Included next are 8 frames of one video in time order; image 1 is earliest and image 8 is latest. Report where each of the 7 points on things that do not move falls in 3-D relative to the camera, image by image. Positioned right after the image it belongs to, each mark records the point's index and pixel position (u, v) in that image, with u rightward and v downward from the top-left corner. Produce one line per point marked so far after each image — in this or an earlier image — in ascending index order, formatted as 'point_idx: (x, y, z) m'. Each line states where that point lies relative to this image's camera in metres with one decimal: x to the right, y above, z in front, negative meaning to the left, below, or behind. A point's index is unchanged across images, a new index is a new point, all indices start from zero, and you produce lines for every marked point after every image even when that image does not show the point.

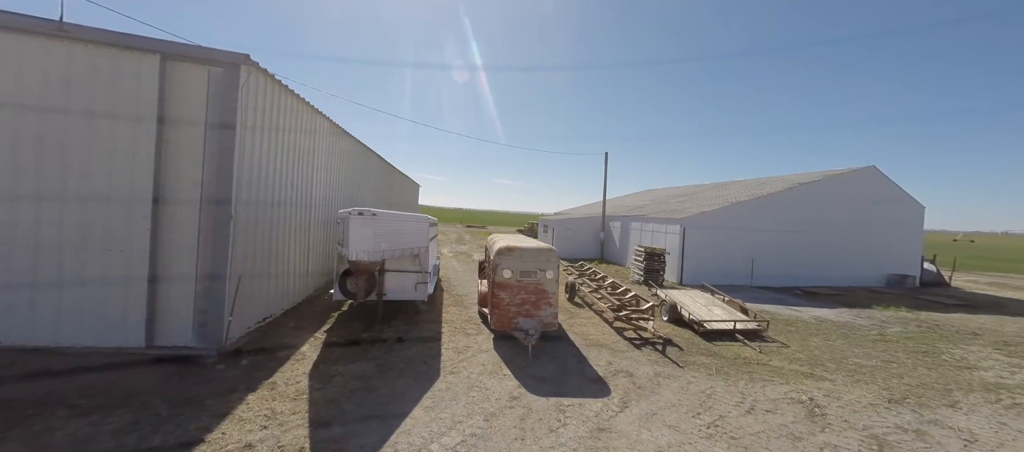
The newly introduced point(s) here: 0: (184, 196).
0: (-5.6, +0.5, +6.0) m
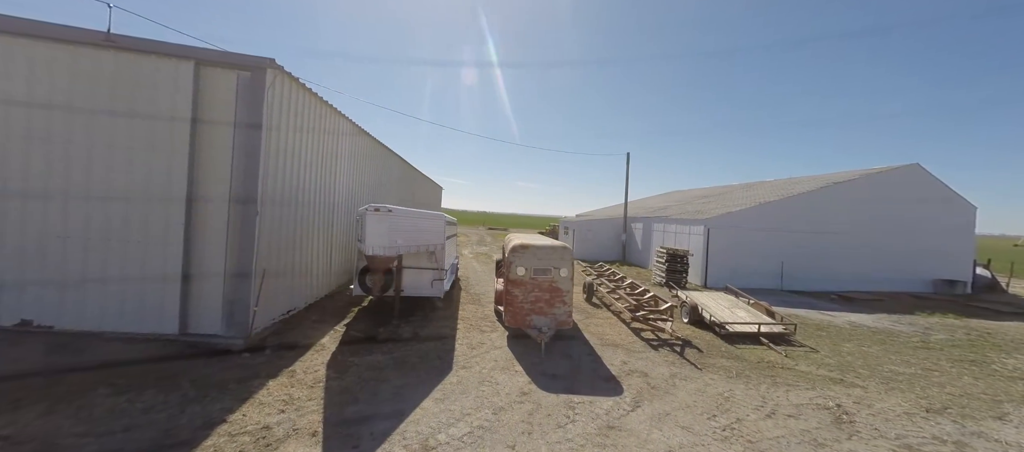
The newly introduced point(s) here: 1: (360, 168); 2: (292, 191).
0: (-5.4, +0.6, +6.4) m
1: (-5.1, +2.0, +12.0) m
2: (-4.8, +0.7, +7.7) m
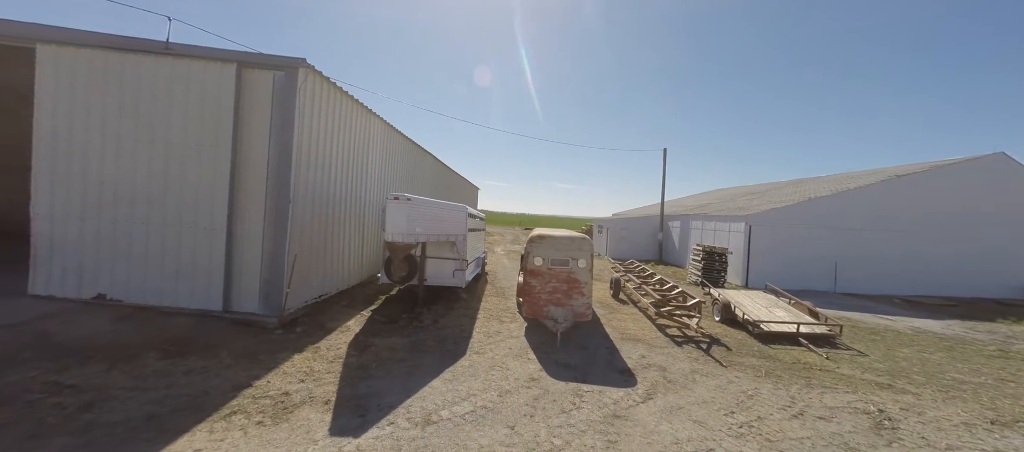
0: (-5.1, +0.9, +7.0) m
1: (-4.2, +2.2, +12.6) m
2: (-4.4, +1.0, +8.3) m
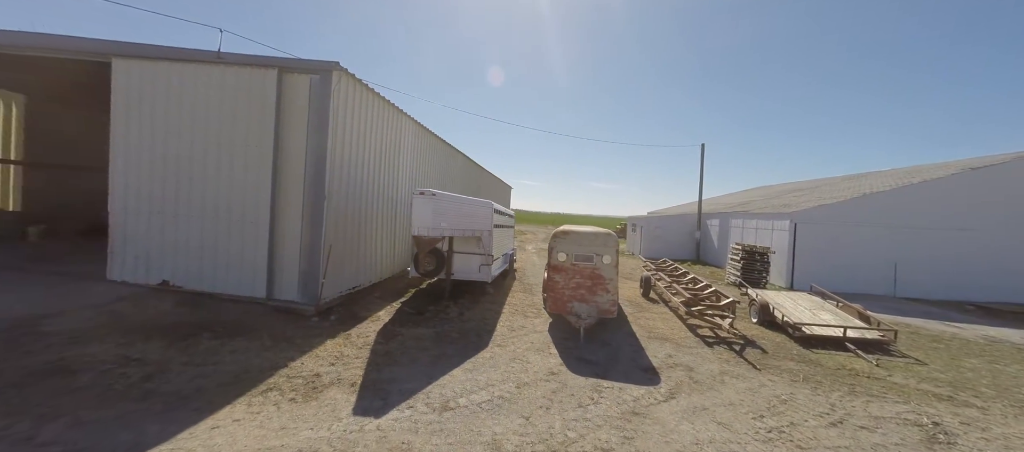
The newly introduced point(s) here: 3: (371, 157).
0: (-4.6, +1.0, +7.5) m
1: (-3.2, +2.3, +13.0) m
2: (-3.8, +1.1, +8.7) m
3: (-3.7, +1.8, +9.3) m
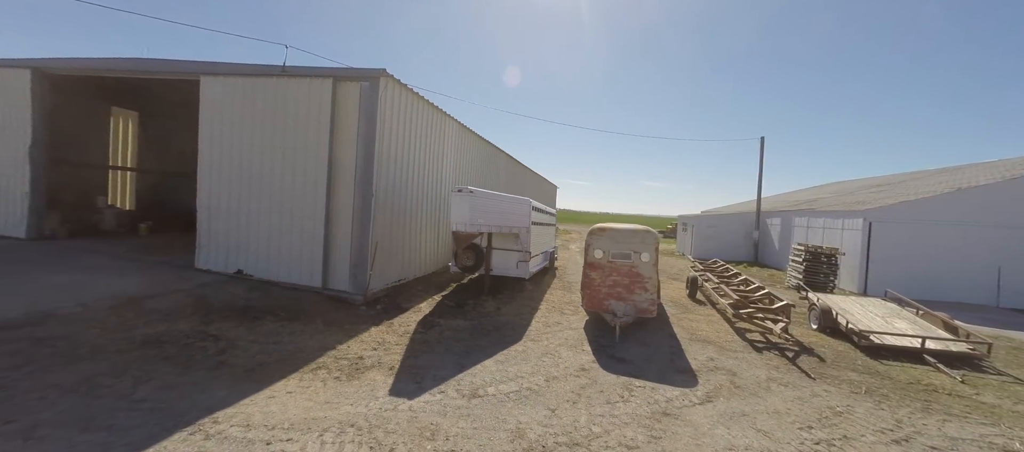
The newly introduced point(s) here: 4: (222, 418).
0: (-3.8, +1.1, +8.2) m
1: (-1.7, +2.4, +13.4) m
2: (-2.9, +1.2, +9.3) m
3: (-2.7, +1.9, +9.8) m
4: (-3.1, -2.0, +3.7) m
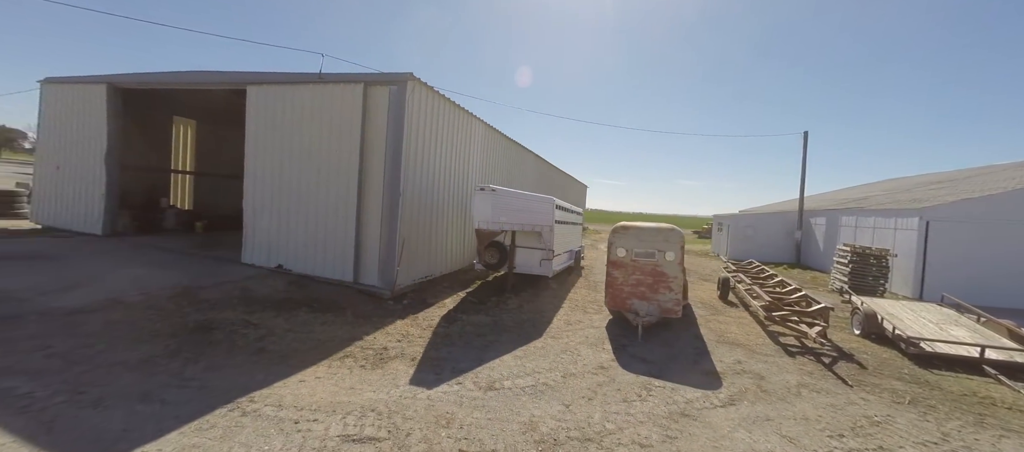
0: (-3.3, +1.1, +8.6) m
1: (-0.7, +2.5, +13.6) m
2: (-2.3, +1.3, +9.6) m
3: (-2.0, +2.0, +10.1) m
4: (-2.9, -2.0, +4.1) m
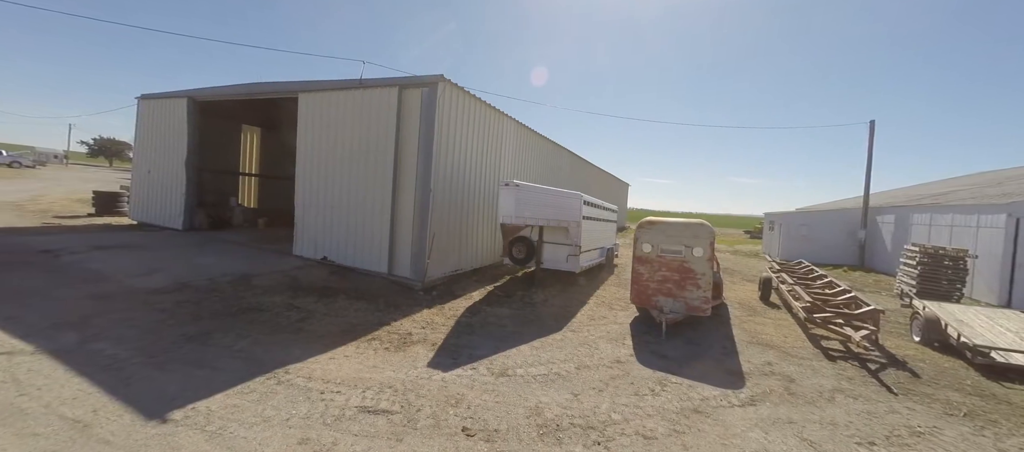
0: (-2.7, +1.3, +9.1) m
1: (+0.5, +2.6, +13.7) m
2: (-1.5, +1.4, +9.9) m
3: (-1.2, +2.1, +10.4) m
4: (-2.8, -1.8, +4.5) m
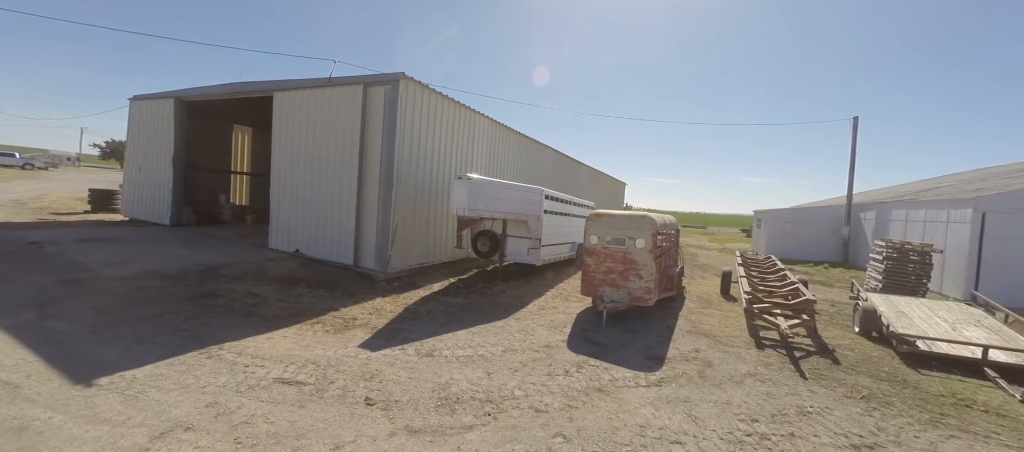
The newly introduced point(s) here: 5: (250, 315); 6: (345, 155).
0: (-3.6, +1.4, +9.4) m
1: (-0.4, +2.7, +14.0) m
2: (-2.5, +1.5, +10.2) m
3: (-2.1, +2.3, +10.7) m
4: (-3.9, -1.7, +4.9) m
5: (-4.5, -1.5, +6.1) m
6: (-4.5, +1.9, +9.7) m
